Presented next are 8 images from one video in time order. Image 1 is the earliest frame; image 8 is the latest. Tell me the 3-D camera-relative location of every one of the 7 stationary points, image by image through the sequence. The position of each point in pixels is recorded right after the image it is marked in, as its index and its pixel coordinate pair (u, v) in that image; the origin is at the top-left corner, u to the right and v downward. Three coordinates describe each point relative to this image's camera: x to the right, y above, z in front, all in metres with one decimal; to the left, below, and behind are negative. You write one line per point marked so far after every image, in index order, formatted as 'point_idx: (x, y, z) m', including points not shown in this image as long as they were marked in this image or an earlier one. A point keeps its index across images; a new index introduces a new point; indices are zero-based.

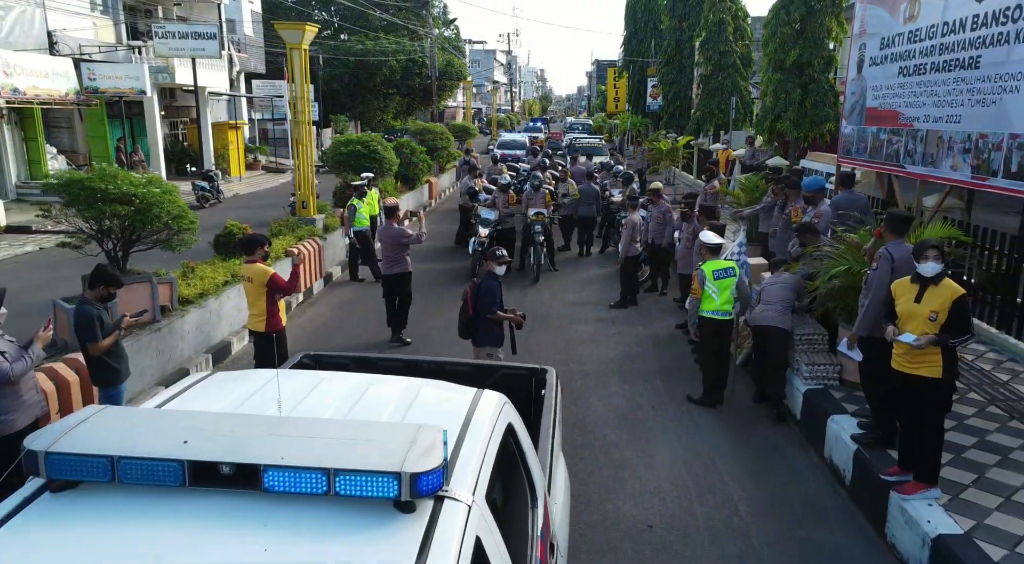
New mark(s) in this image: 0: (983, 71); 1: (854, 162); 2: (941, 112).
0: (+4.6, +2.1, +7.6) m
1: (+4.7, +1.7, +10.9) m
2: (+4.6, +1.8, +8.4) m
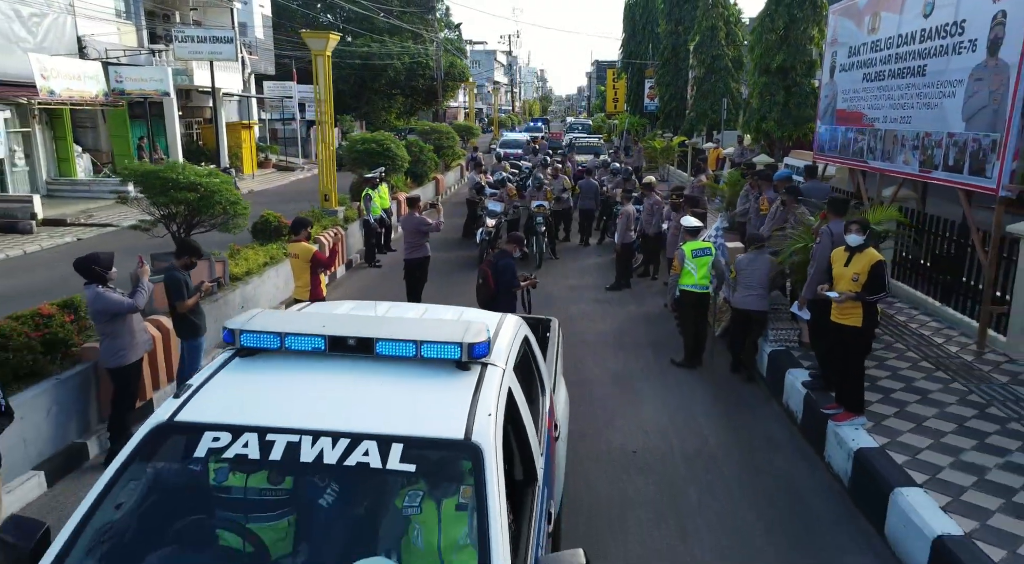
0: (+4.7, +2.3, +8.8) m
1: (+4.8, +1.9, +12.0) m
2: (+4.7, +2.1, +9.6) m
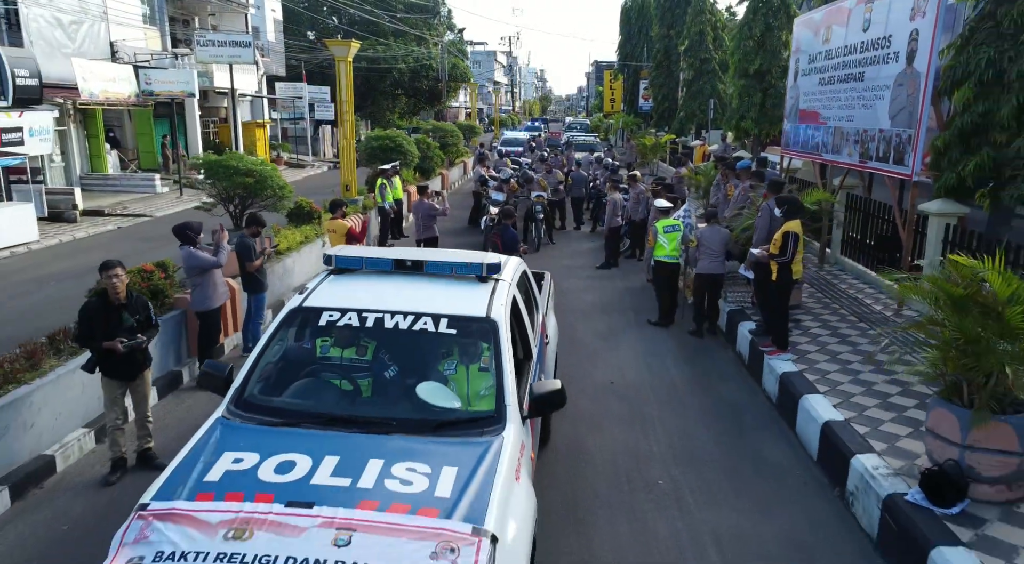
0: (+4.7, +2.6, +10.4) m
1: (+4.8, +2.3, +13.6) m
2: (+4.7, +2.4, +11.2) m
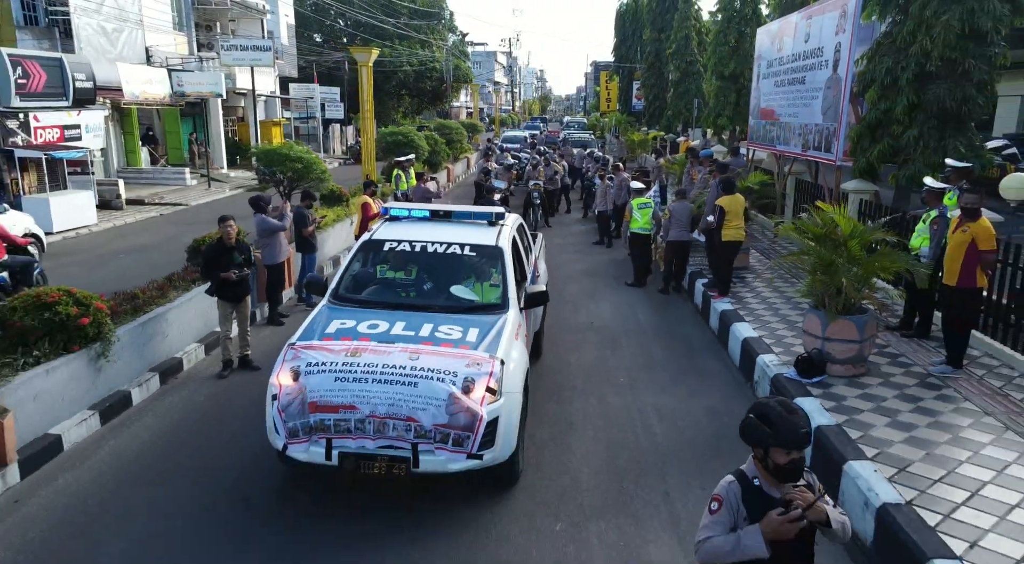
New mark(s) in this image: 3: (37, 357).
0: (+4.7, +3.1, +12.5) m
1: (+4.8, +2.8, +15.8) m
2: (+4.7, +2.9, +13.3) m
3: (-3.6, -0.6, +5.9) m
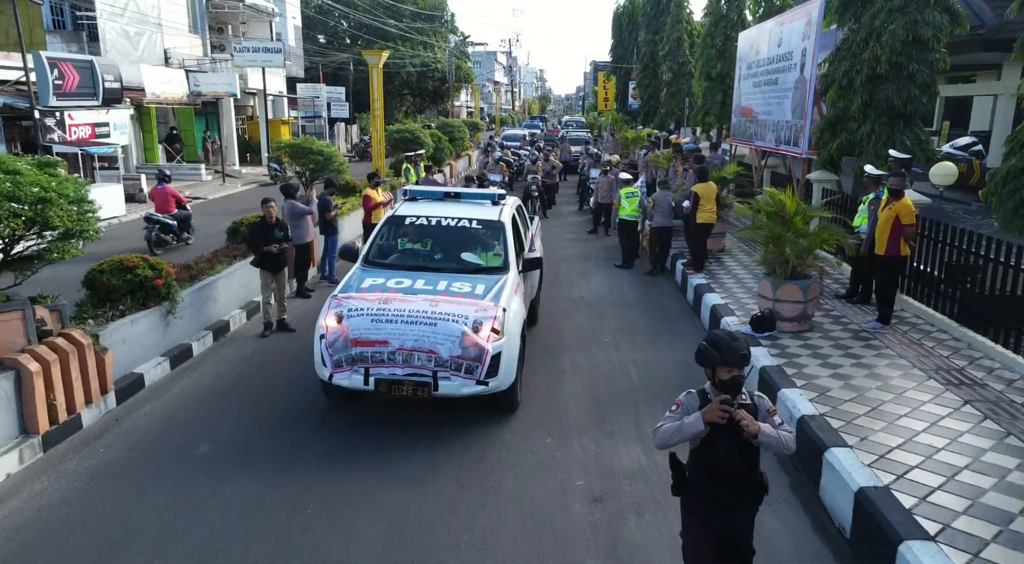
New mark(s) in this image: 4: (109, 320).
0: (+4.7, +3.4, +13.8) m
1: (+4.8, +3.1, +17.0) m
2: (+4.7, +3.2, +14.6) m
3: (-3.6, -0.3, +7.2) m
4: (-3.6, -0.3, +7.0) m
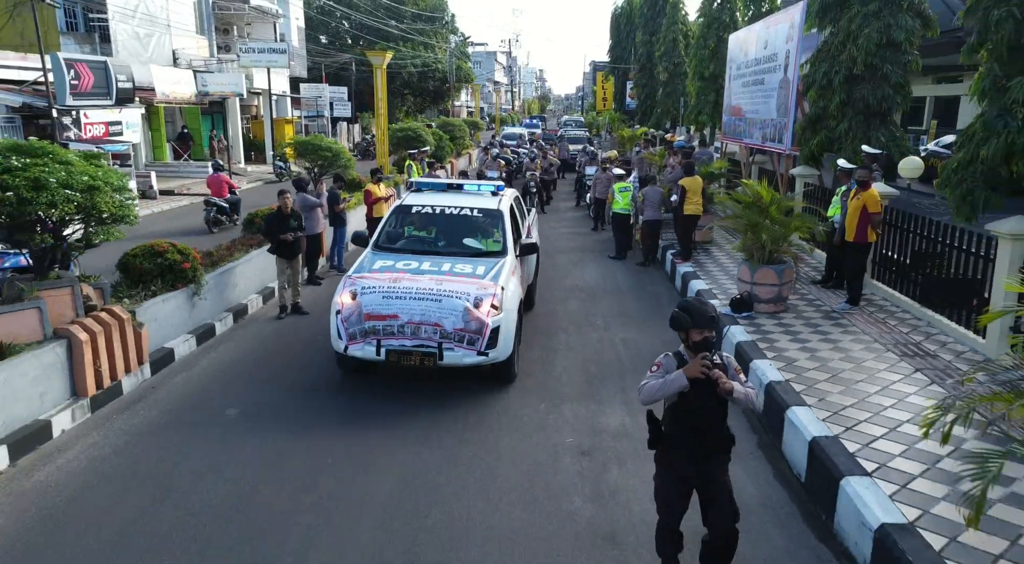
0: (+4.7, +3.6, +14.5) m
1: (+4.8, +3.2, +17.7) m
2: (+4.7, +3.4, +15.3) m
3: (-3.6, -0.1, +7.9) m
4: (-3.6, -0.2, +7.7) m
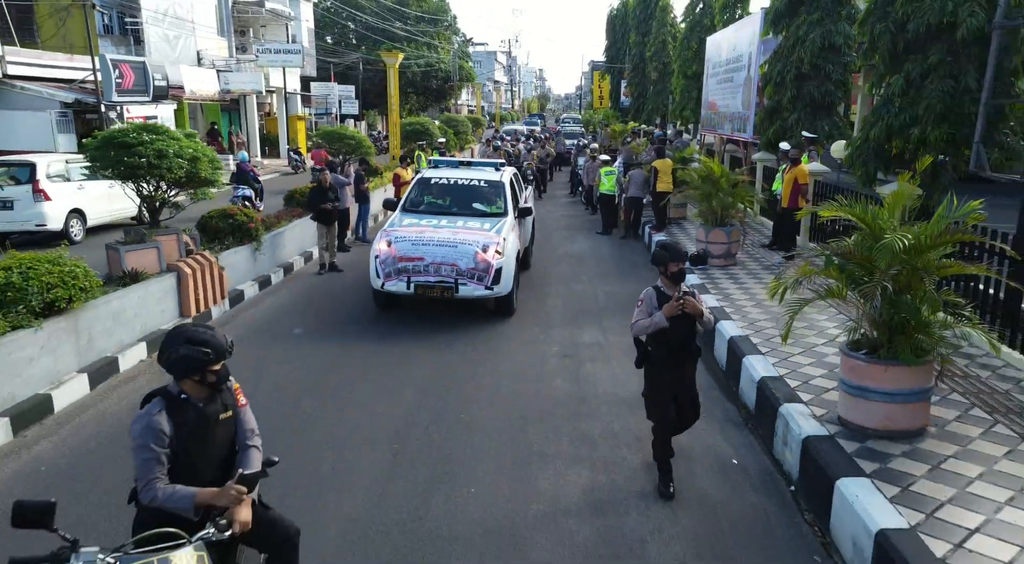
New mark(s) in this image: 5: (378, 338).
0: (+4.7, +4.2, +16.5) m
1: (+4.8, +3.8, +19.7) m
2: (+4.7, +4.0, +17.3) m
3: (-3.6, +0.5, +9.9) m
4: (-3.6, +0.4, +9.7) m
5: (-1.5, -0.6, +8.6) m
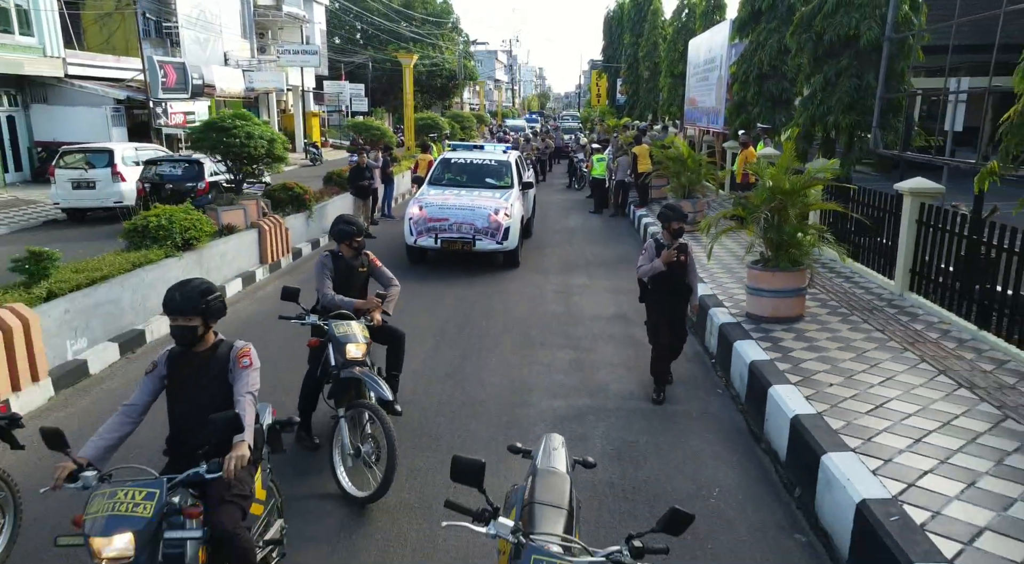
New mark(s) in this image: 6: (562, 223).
0: (+4.7, +4.8, +18.9) m
1: (+4.9, +4.5, +22.1) m
2: (+4.8, +4.6, +19.7) m
3: (-3.6, +1.1, +12.3) m
4: (-3.5, +1.0, +12.1) m
5: (-1.4, 0.0, +11.0) m
6: (+1.1, +1.2, +16.9) m
